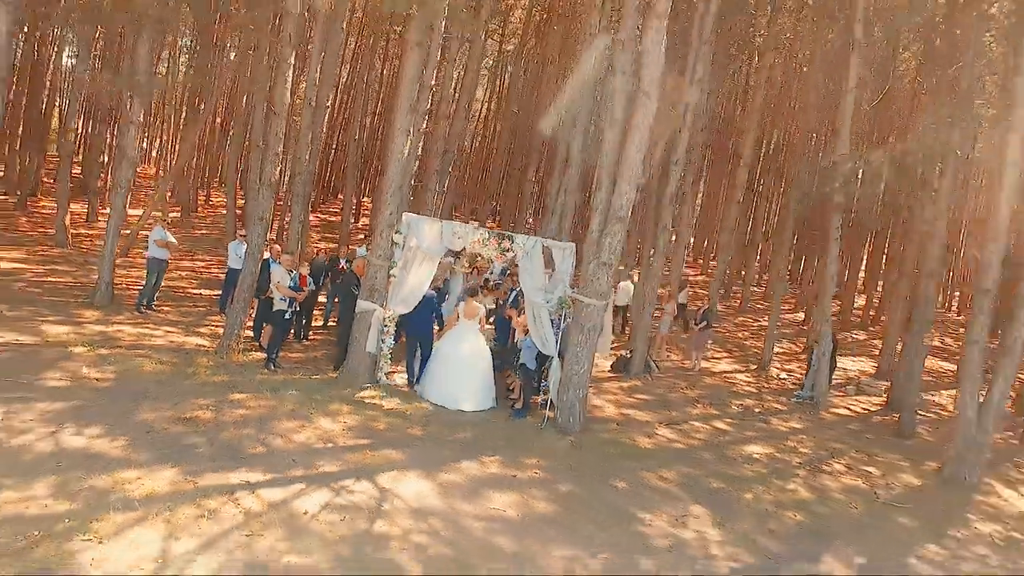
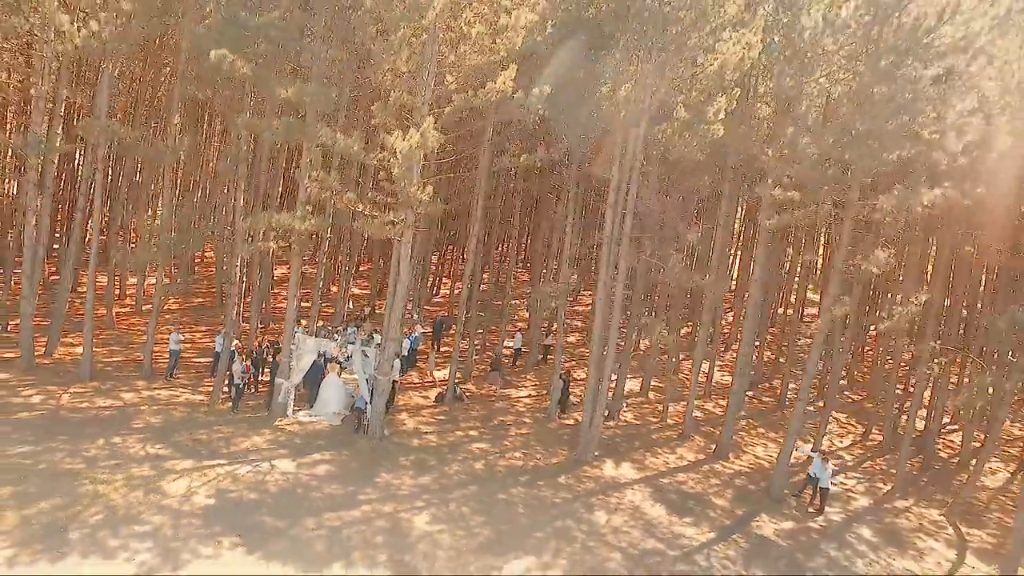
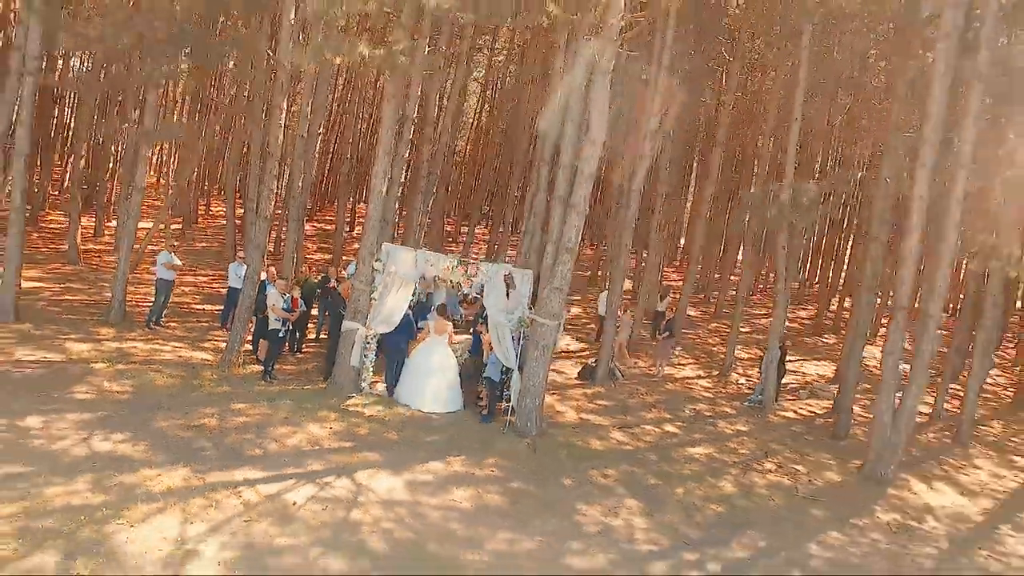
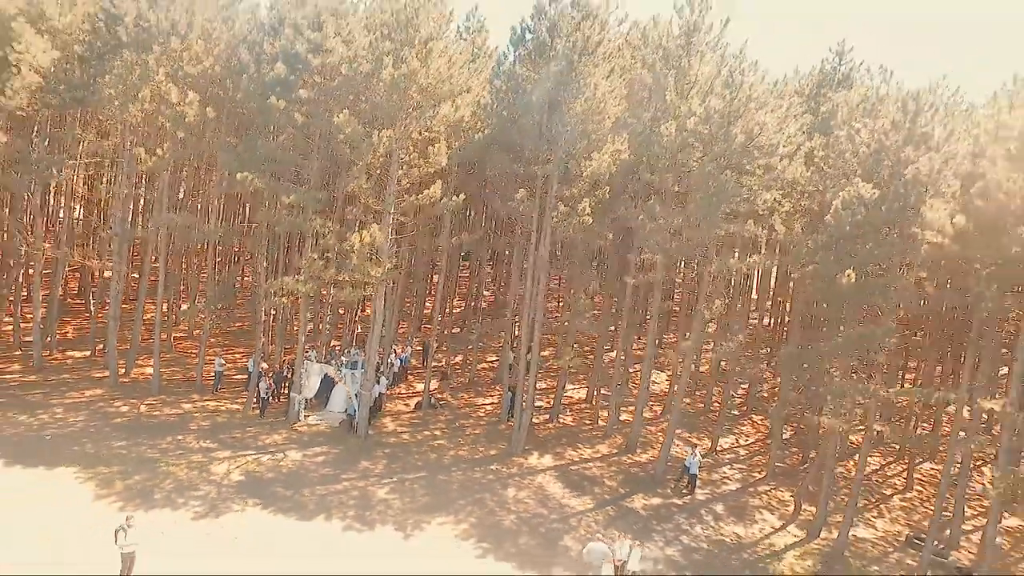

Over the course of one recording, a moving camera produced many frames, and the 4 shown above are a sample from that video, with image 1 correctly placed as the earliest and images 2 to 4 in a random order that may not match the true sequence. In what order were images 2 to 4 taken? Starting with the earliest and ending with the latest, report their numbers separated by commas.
3, 2, 4
